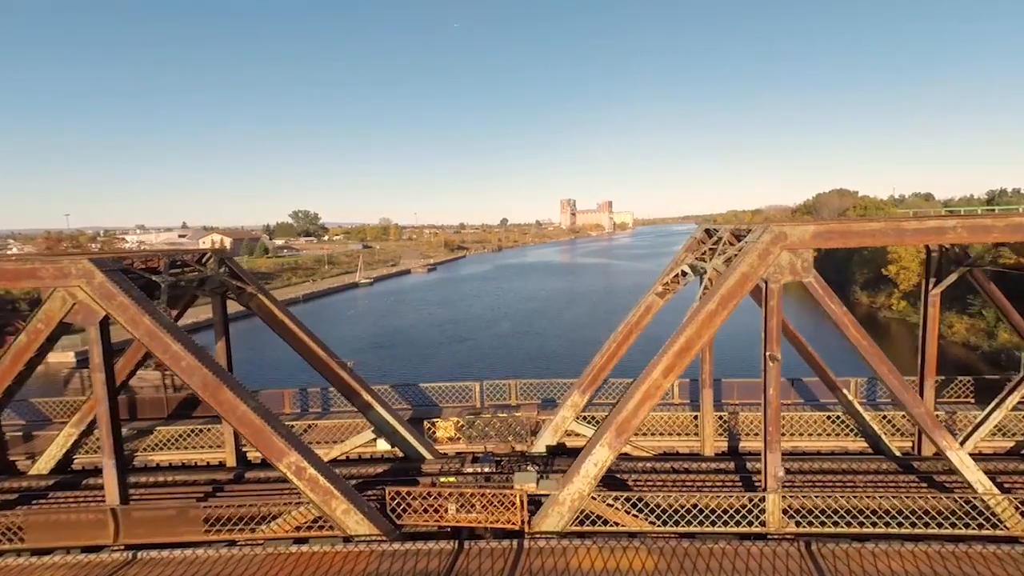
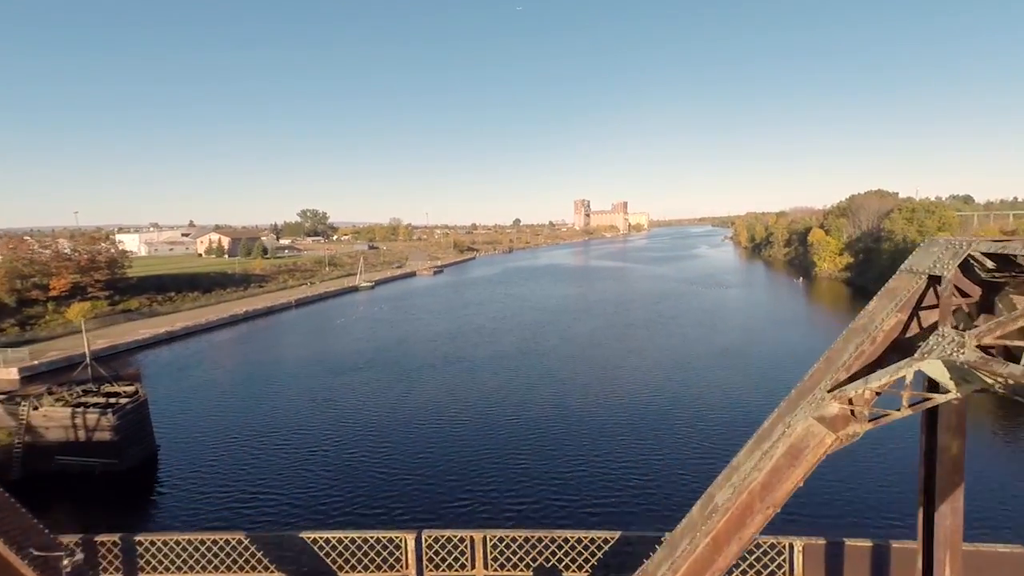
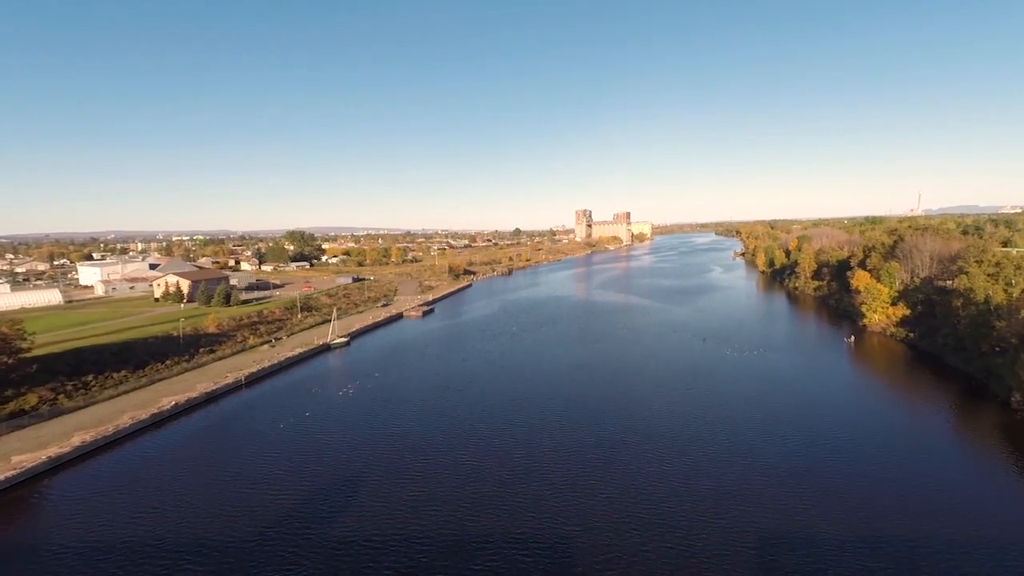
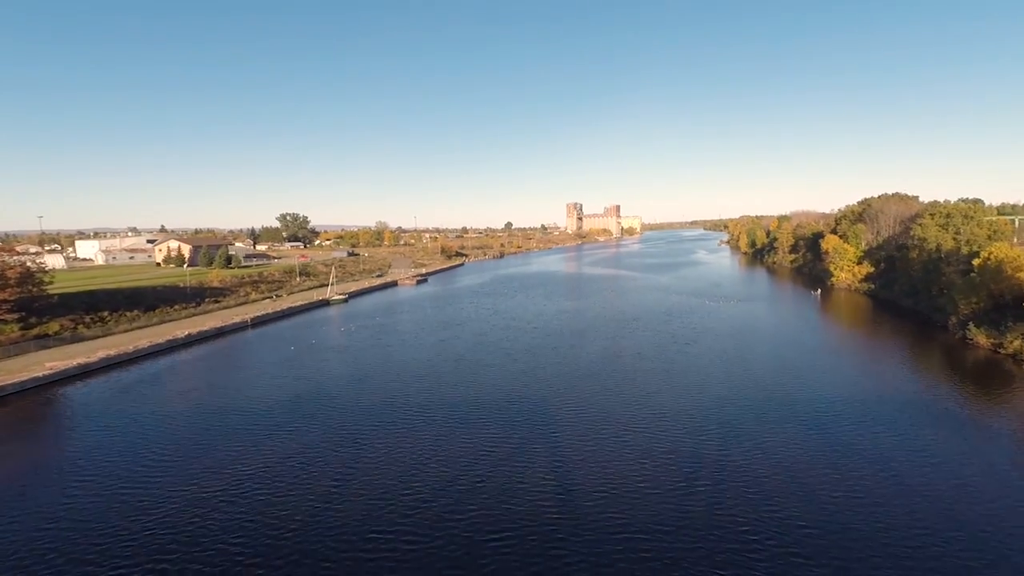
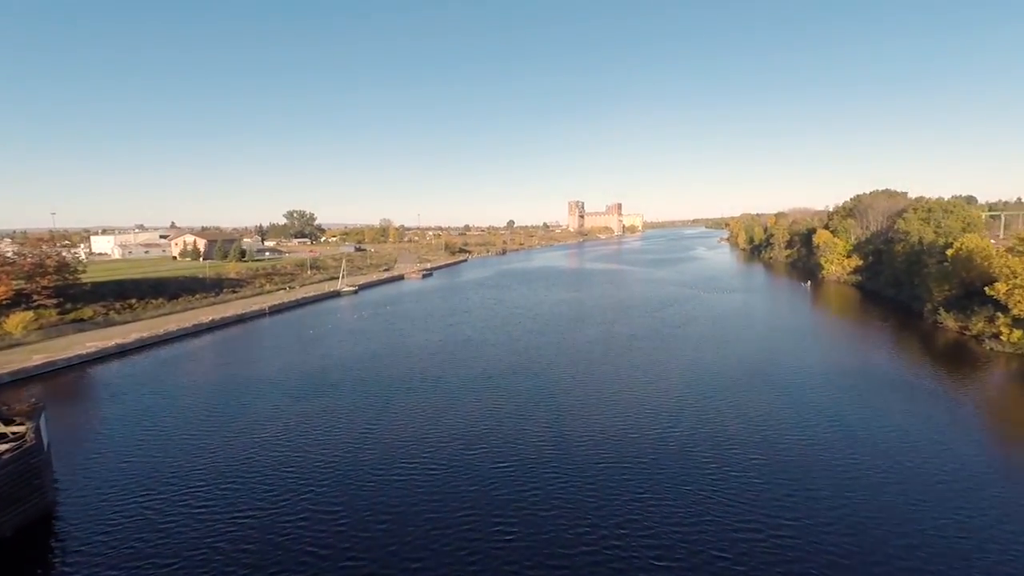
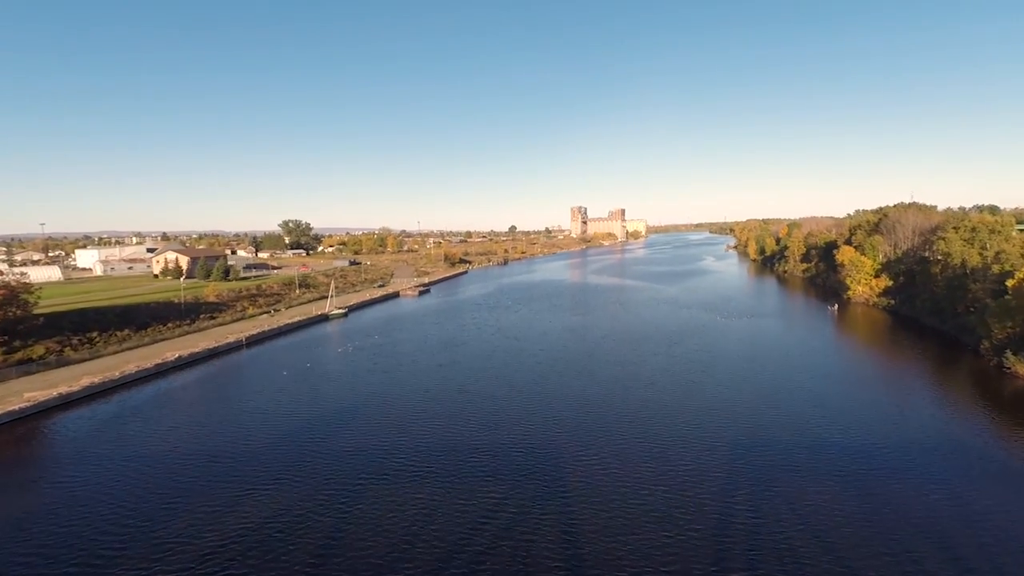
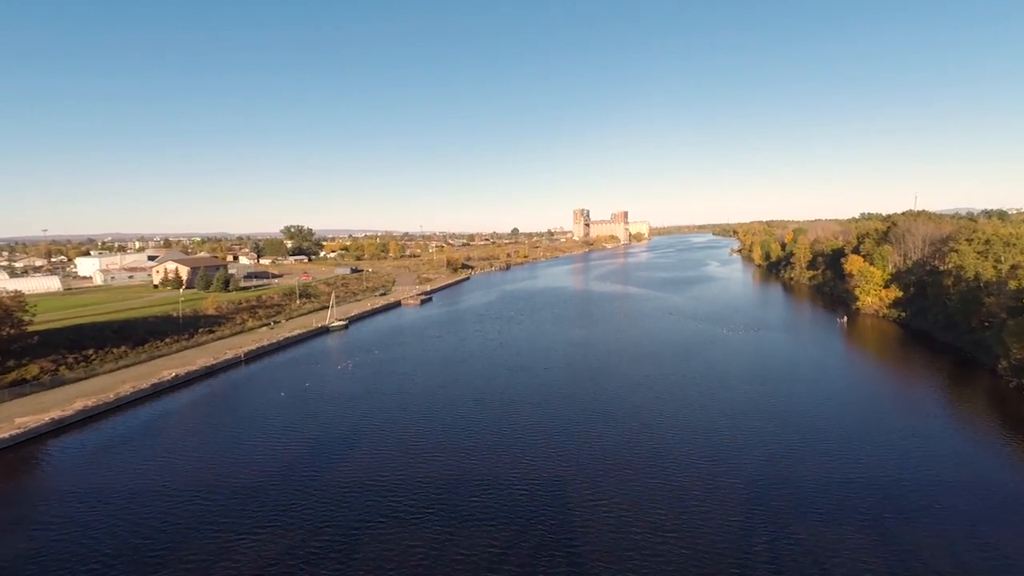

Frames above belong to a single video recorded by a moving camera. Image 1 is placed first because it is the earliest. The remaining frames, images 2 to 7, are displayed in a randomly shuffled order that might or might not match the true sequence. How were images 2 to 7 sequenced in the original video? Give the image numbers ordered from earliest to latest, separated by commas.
2, 5, 4, 6, 7, 3
